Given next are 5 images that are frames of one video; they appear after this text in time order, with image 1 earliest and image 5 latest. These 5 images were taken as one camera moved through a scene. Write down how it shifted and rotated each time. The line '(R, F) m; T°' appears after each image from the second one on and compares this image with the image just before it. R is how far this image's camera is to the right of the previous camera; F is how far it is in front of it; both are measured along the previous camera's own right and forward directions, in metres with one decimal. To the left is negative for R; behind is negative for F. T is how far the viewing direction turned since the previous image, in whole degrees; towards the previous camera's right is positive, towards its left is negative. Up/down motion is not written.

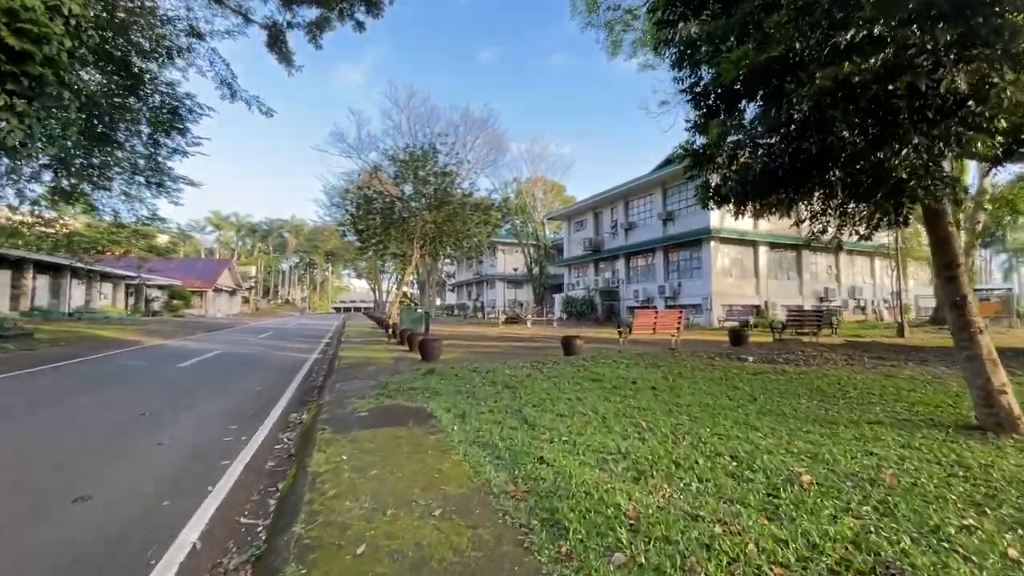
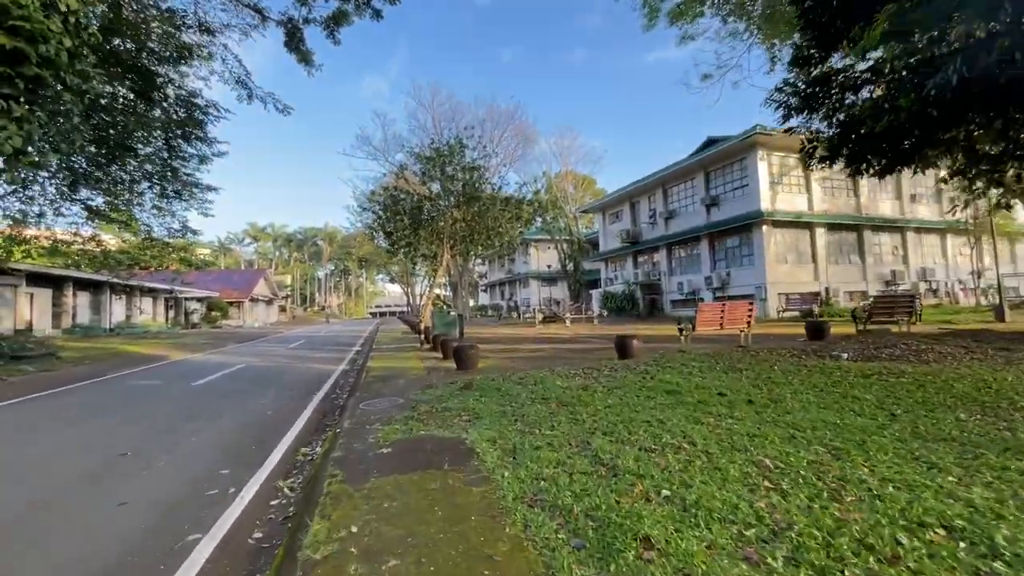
(-0.2, +1.2) m; -4°
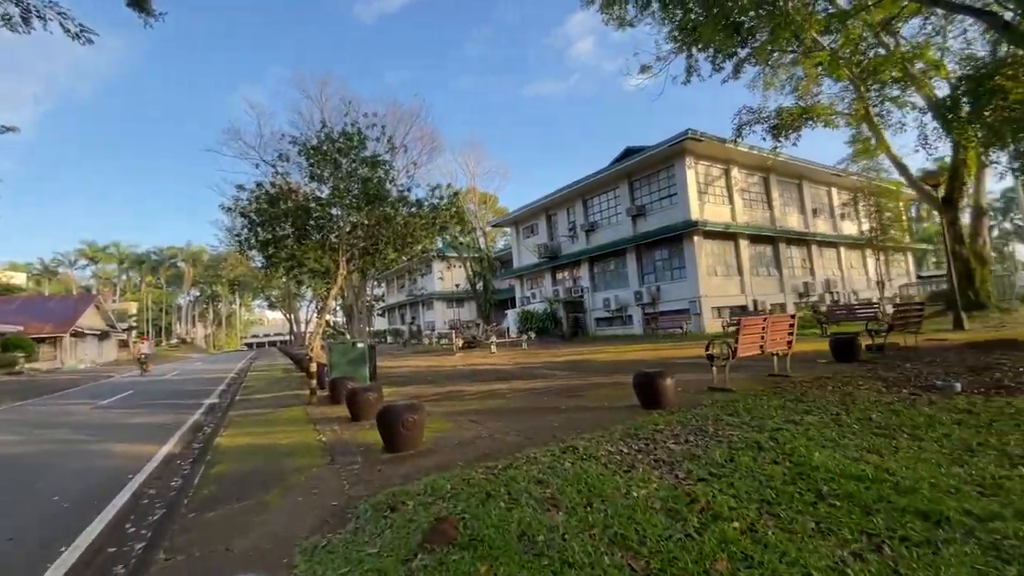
(-0.8, +3.6) m; +12°
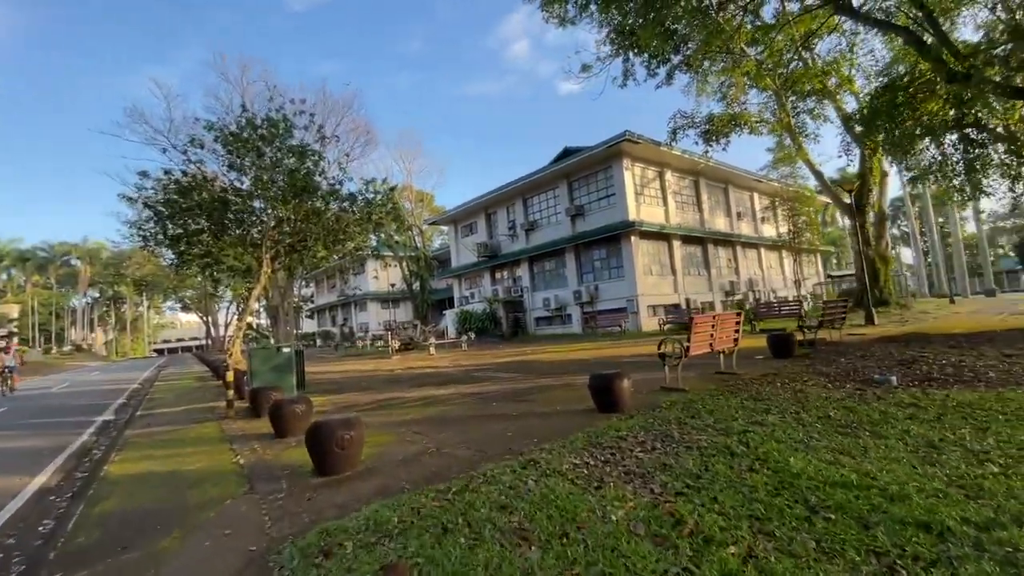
(-0.1, +0.5) m; +8°
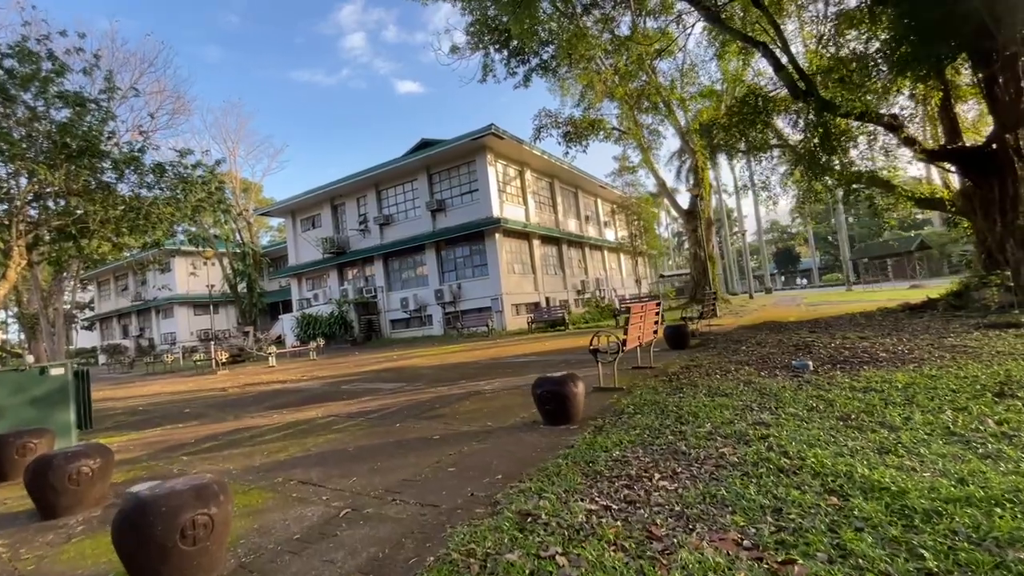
(-0.7, +1.4) m; +19°
